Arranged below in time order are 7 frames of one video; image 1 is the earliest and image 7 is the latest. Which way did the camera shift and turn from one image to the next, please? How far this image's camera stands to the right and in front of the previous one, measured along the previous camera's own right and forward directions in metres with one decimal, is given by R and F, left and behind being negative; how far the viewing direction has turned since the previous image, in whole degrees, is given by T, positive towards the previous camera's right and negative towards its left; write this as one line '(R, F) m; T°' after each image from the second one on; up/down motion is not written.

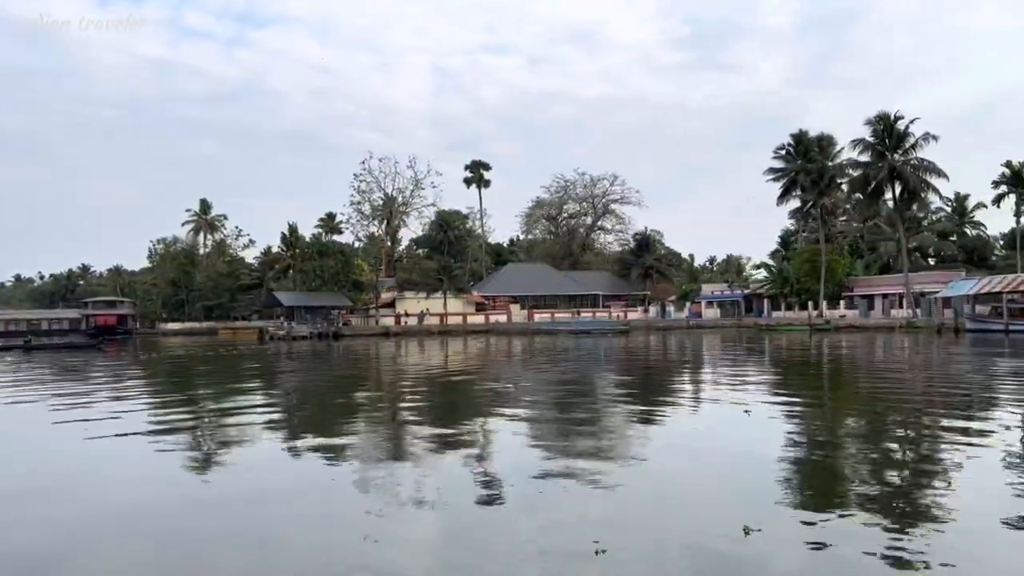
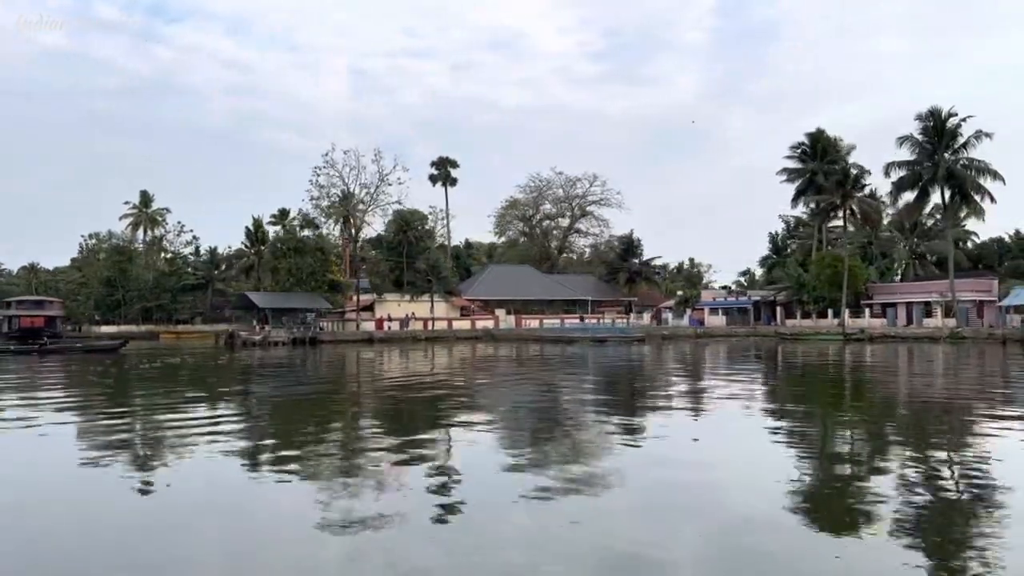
(-1.7, +1.7) m; +5°
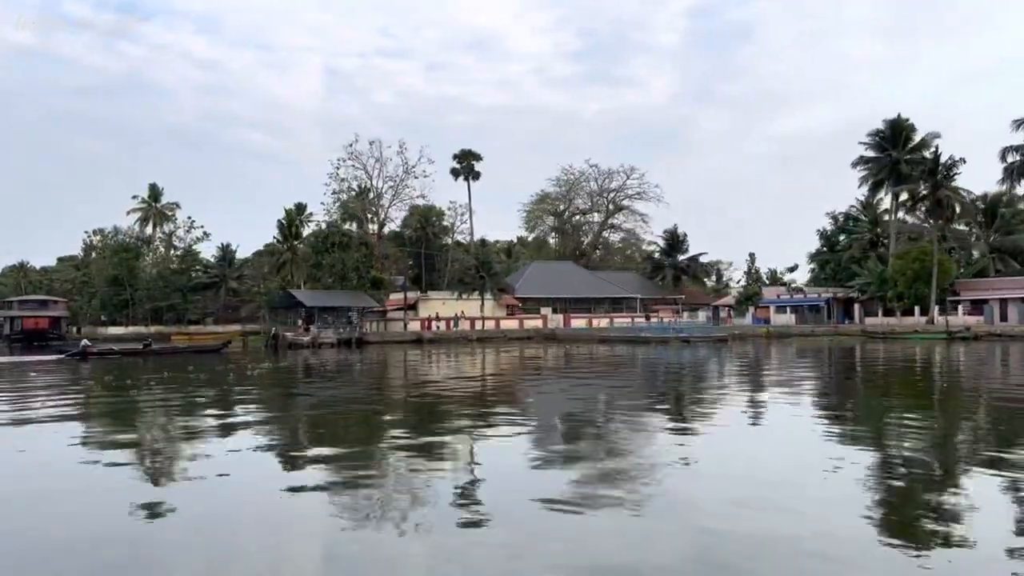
(-1.8, +1.3) m; +1°
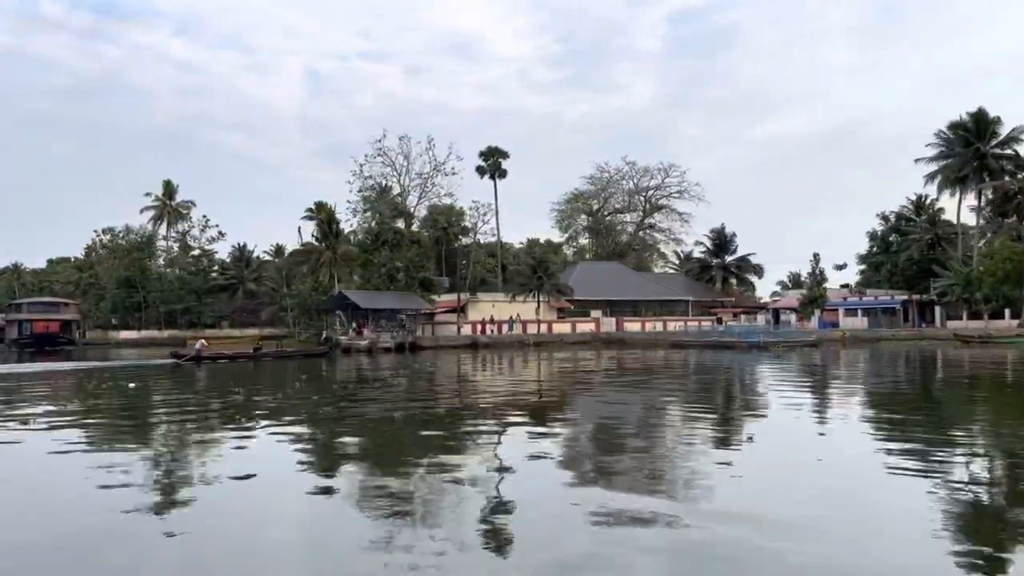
(-1.6, +1.1) m; +1°
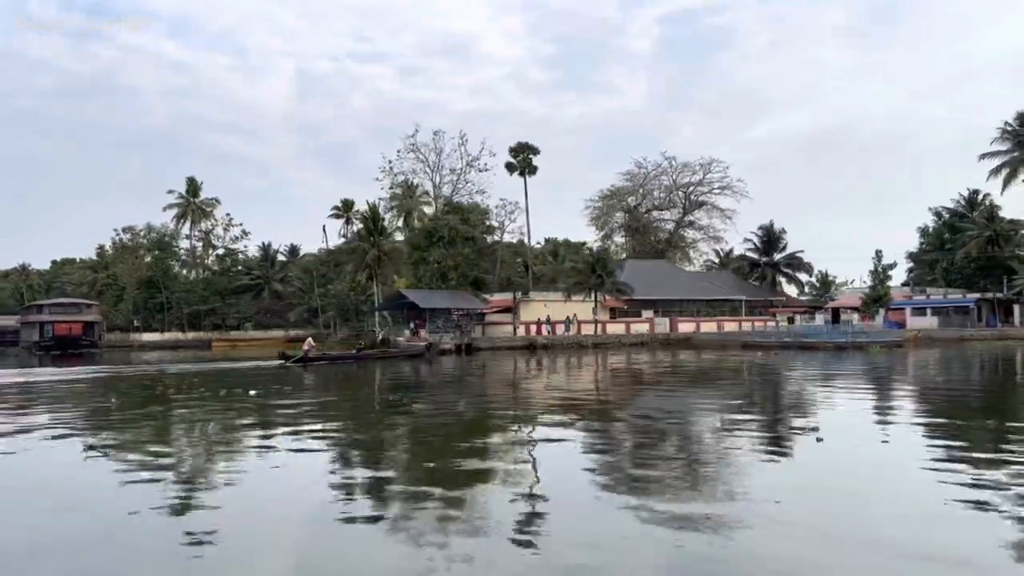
(-1.3, +0.8) m; 0°
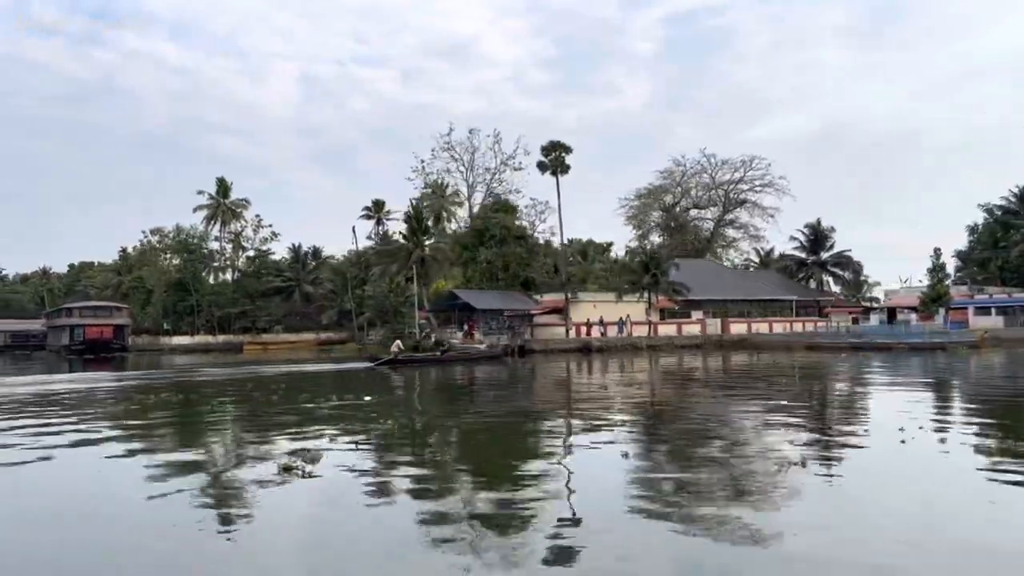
(-0.9, +0.5) m; 0°
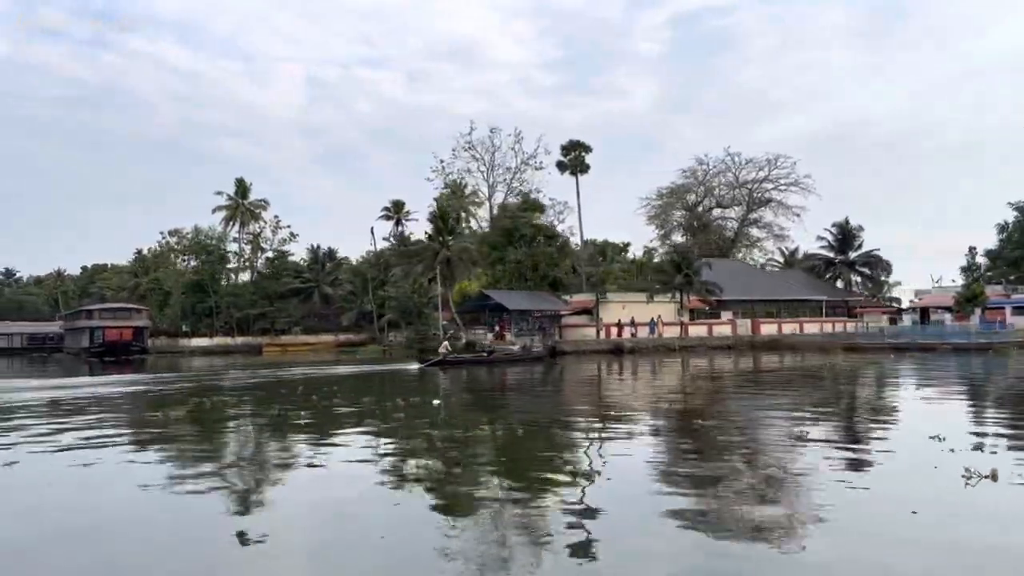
(-0.4, +0.3) m; 0°
